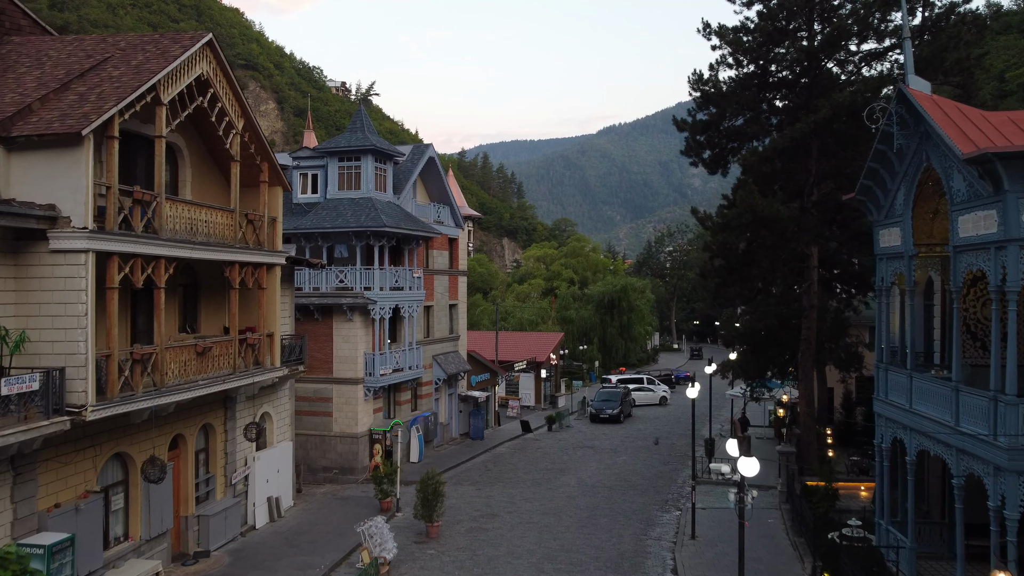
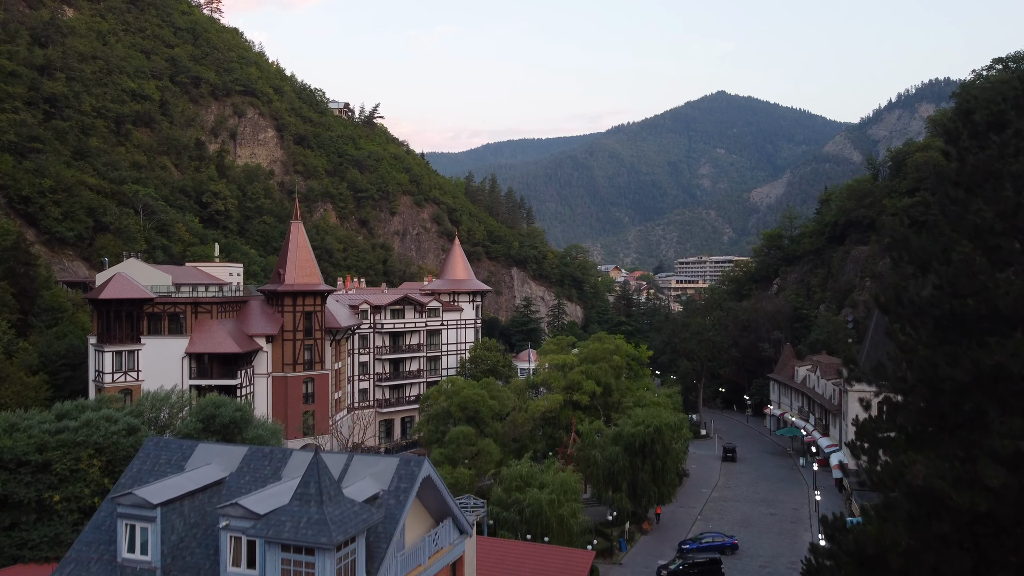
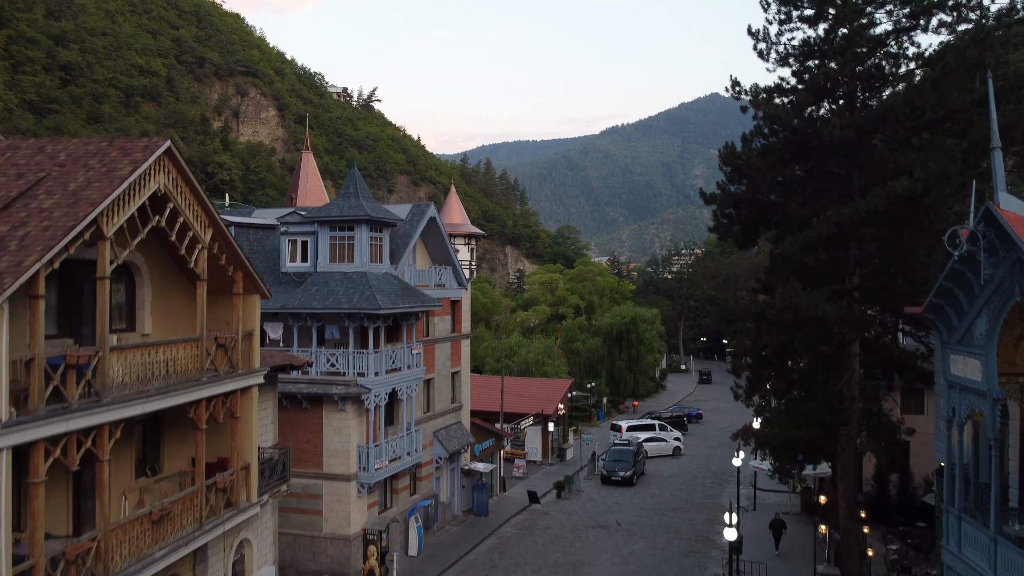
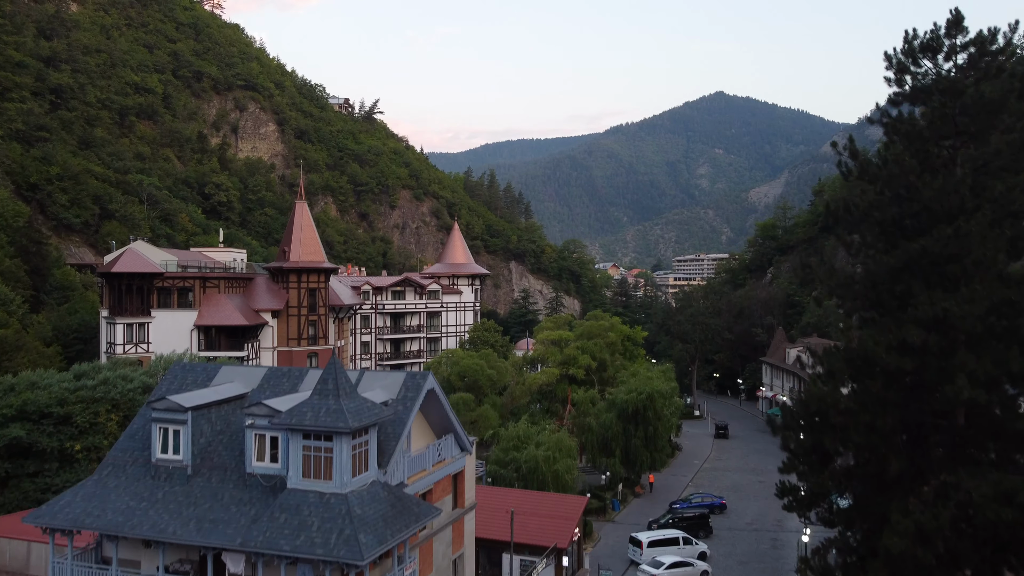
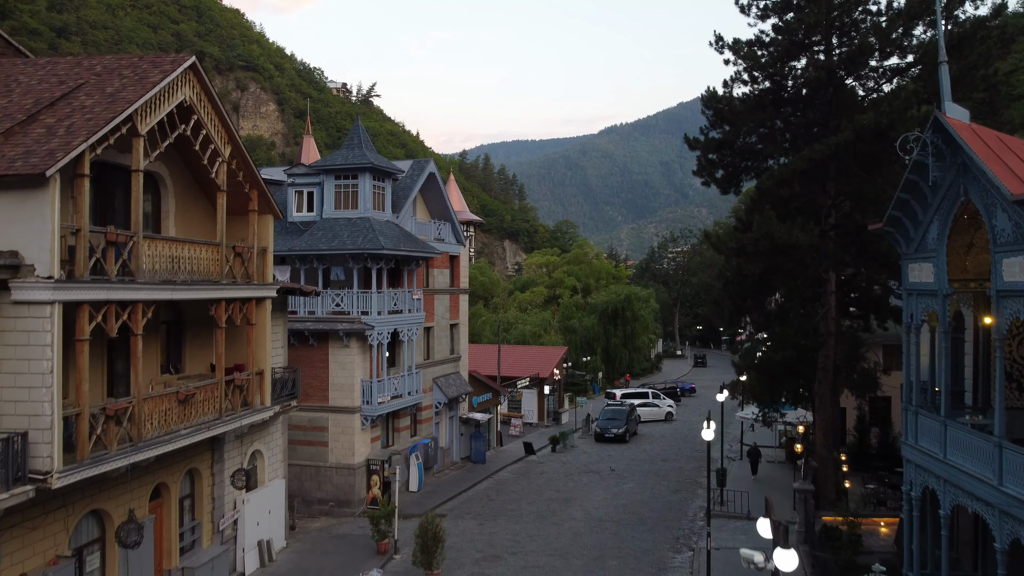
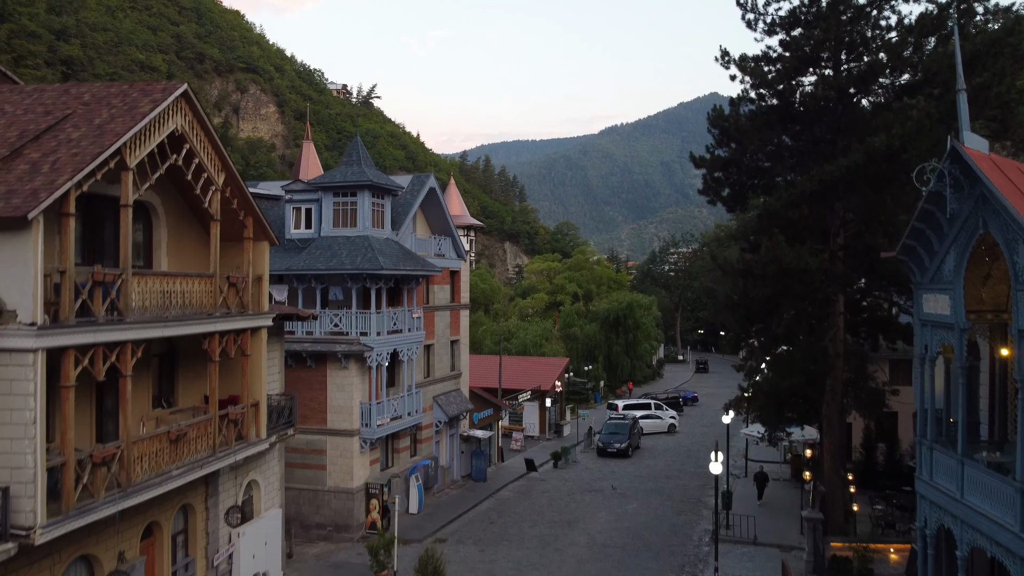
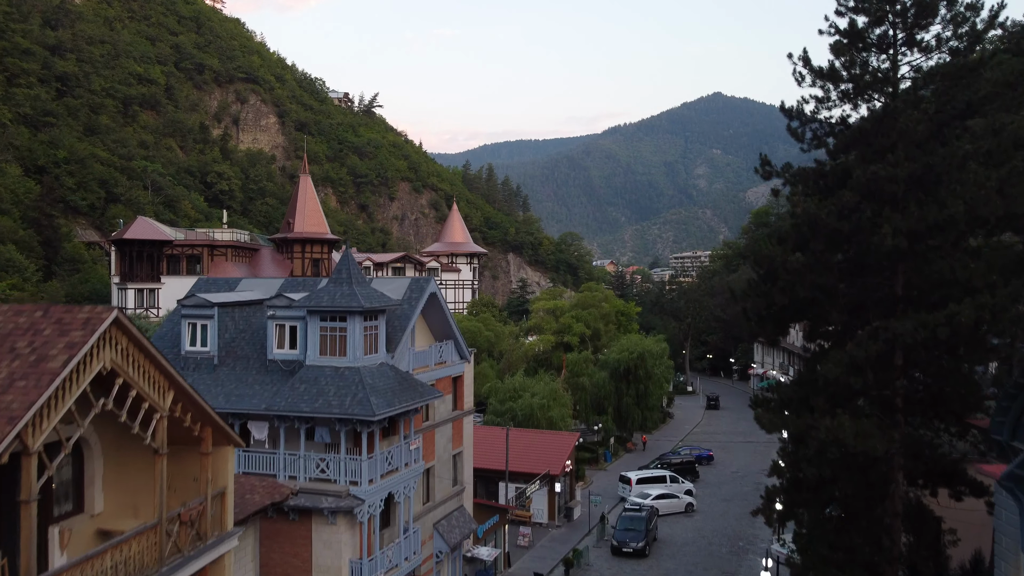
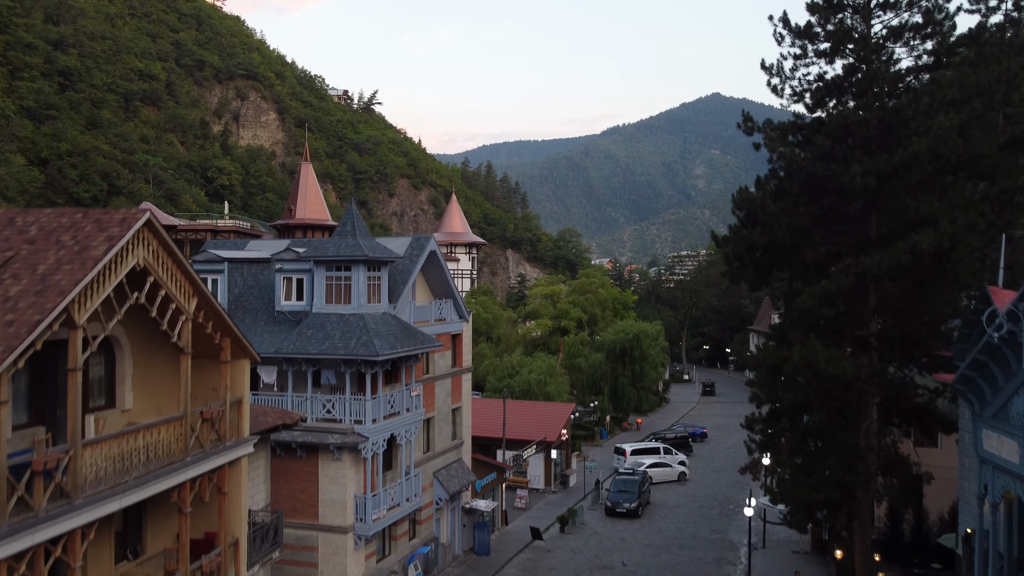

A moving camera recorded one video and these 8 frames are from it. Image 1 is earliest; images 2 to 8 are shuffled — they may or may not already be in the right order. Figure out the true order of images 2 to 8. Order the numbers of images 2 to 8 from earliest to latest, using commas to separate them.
5, 6, 3, 8, 7, 4, 2
